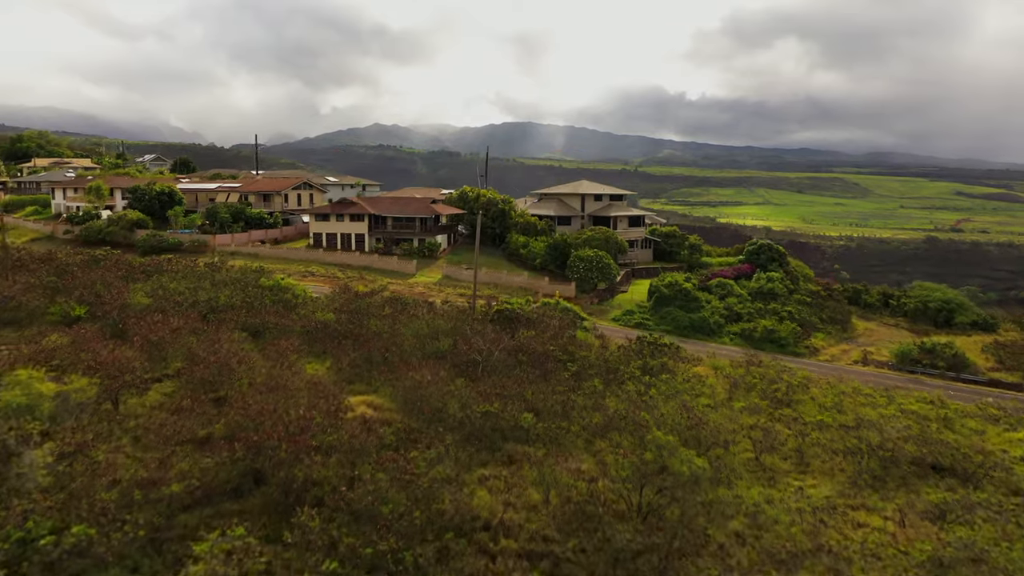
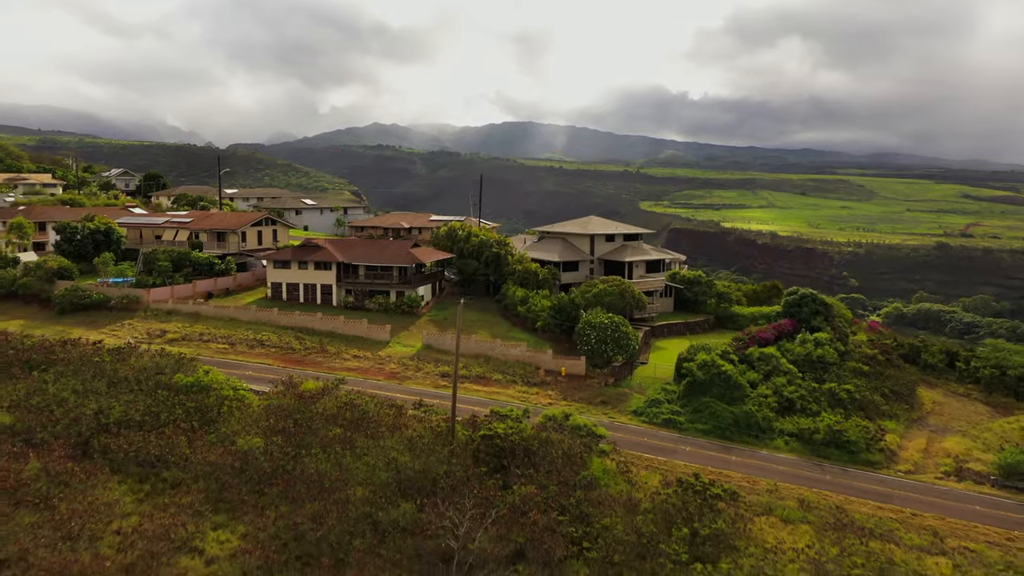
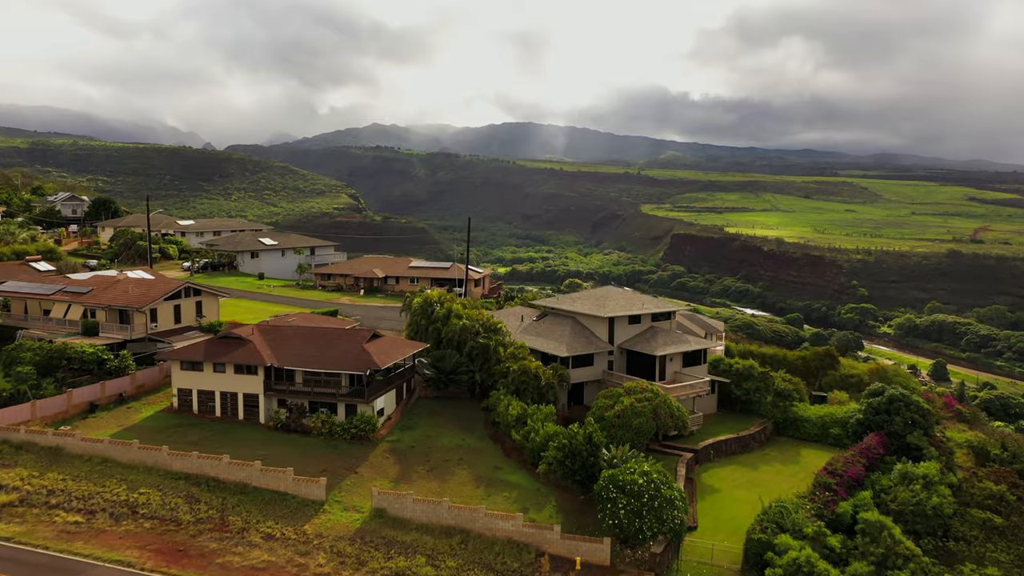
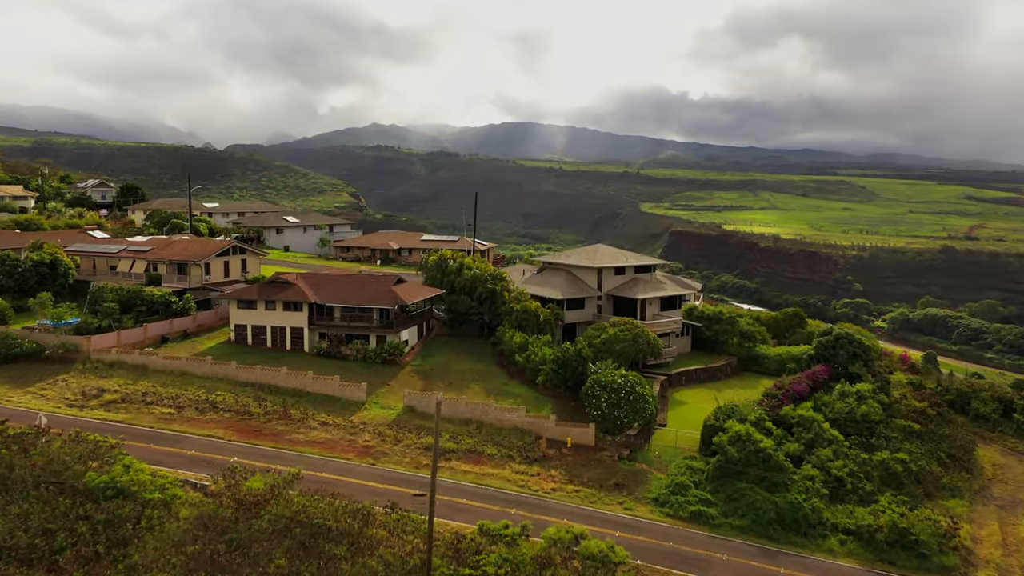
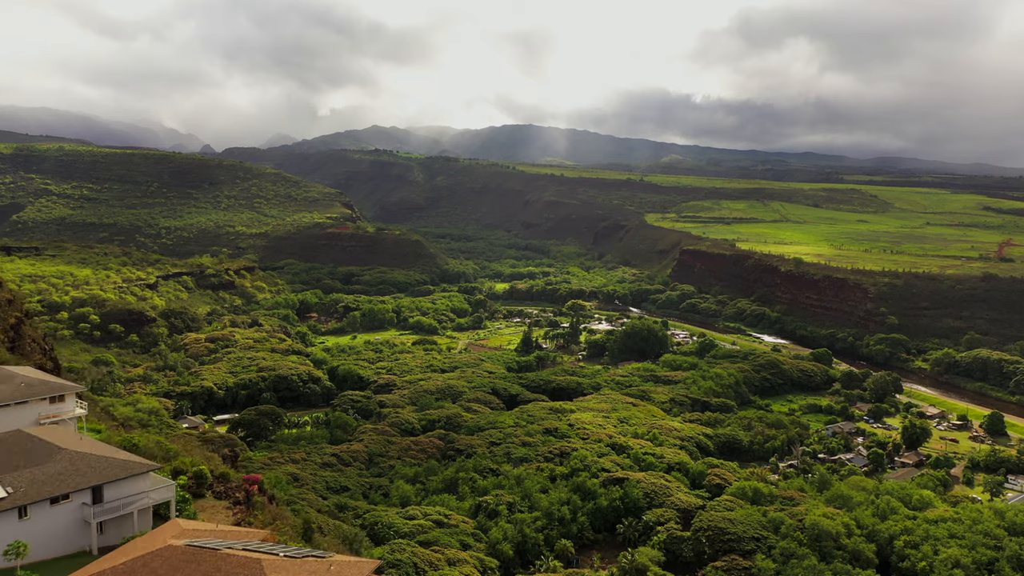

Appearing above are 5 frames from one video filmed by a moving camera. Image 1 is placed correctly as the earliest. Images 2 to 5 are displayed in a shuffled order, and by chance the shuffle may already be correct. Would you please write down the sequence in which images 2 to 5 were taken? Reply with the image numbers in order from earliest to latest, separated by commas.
2, 4, 3, 5
